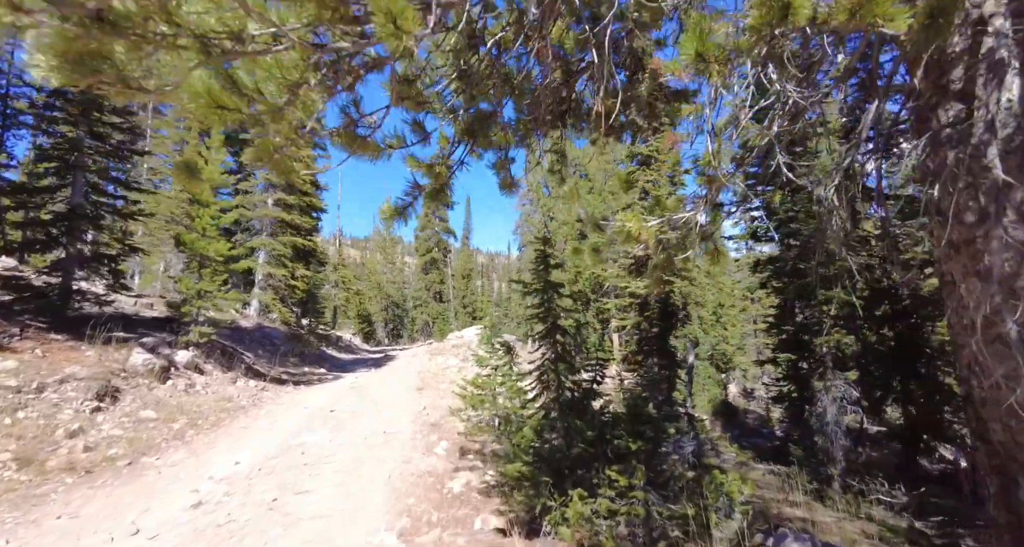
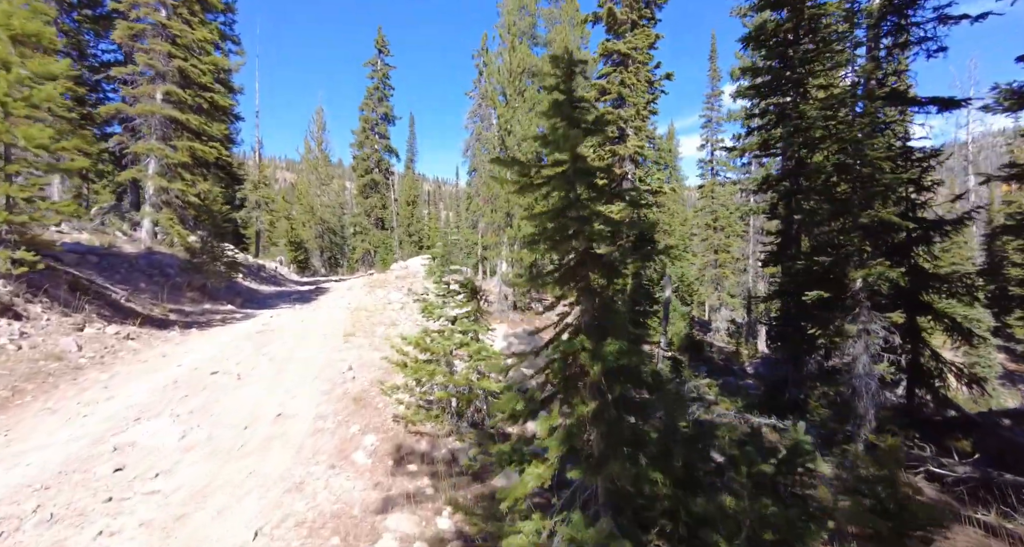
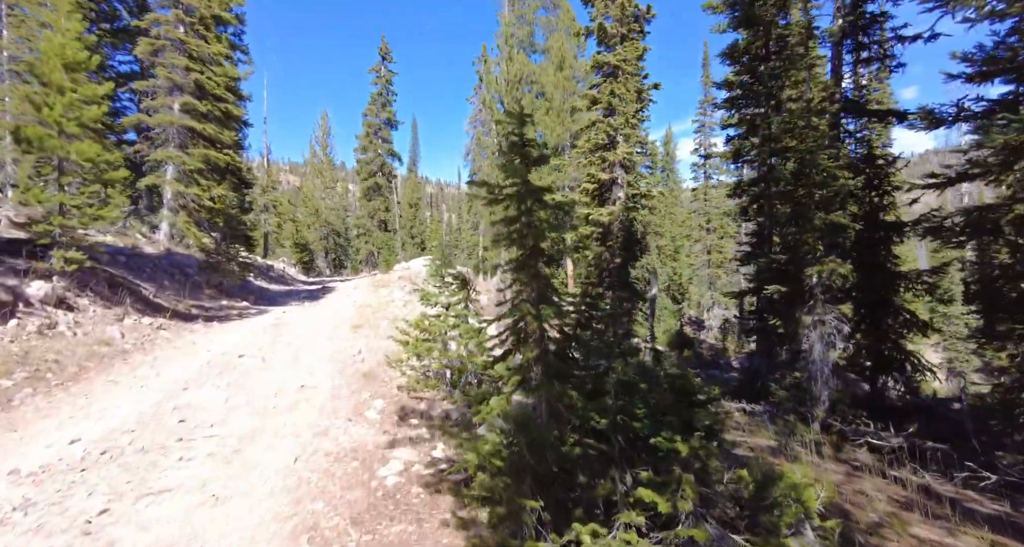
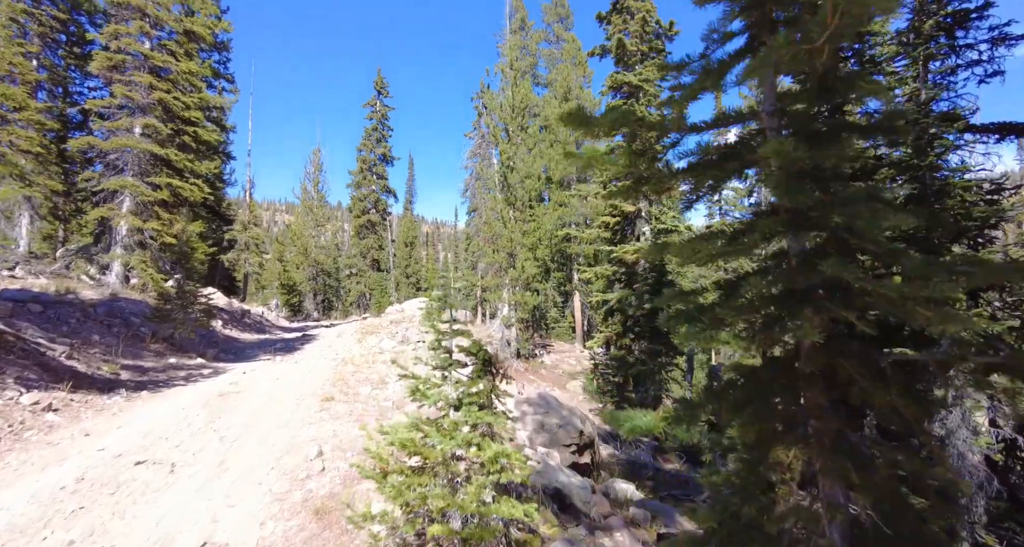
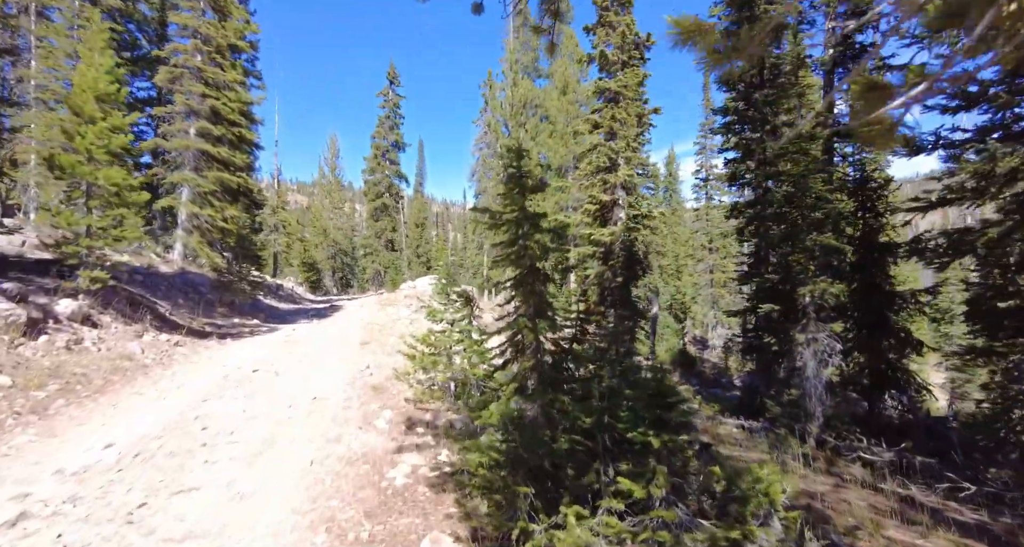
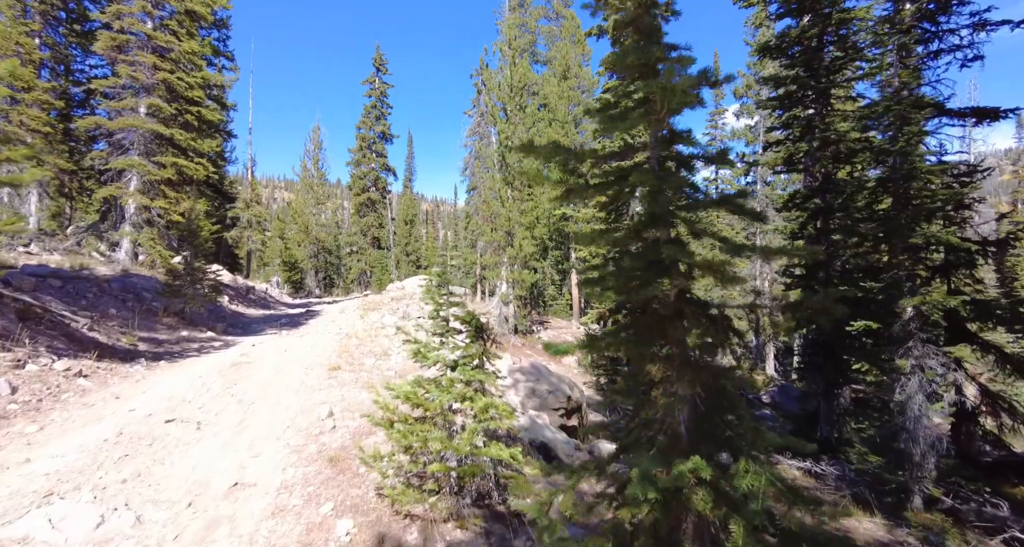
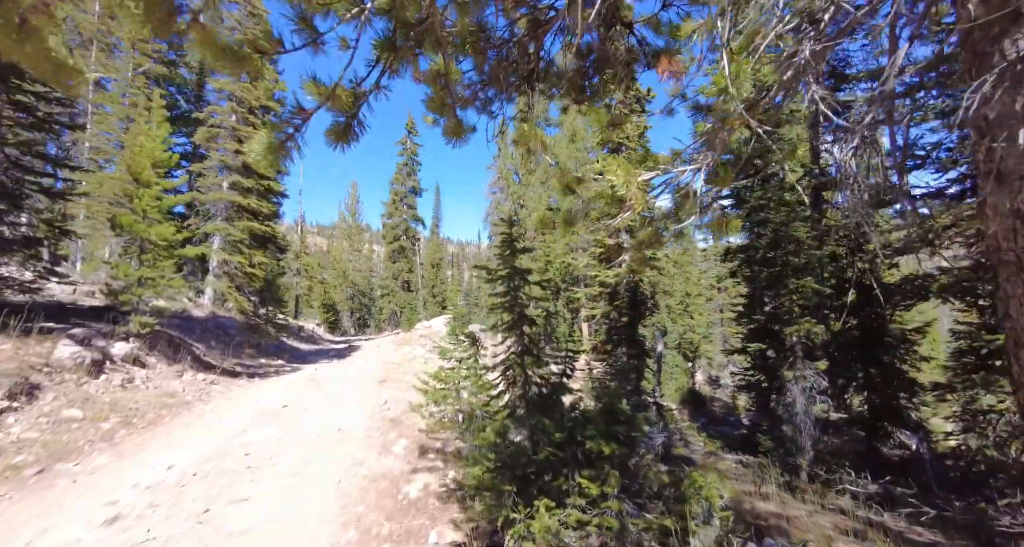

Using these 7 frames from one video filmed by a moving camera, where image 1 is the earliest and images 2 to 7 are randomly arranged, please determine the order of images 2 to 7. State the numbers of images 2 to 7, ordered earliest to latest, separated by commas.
7, 5, 3, 2, 6, 4
